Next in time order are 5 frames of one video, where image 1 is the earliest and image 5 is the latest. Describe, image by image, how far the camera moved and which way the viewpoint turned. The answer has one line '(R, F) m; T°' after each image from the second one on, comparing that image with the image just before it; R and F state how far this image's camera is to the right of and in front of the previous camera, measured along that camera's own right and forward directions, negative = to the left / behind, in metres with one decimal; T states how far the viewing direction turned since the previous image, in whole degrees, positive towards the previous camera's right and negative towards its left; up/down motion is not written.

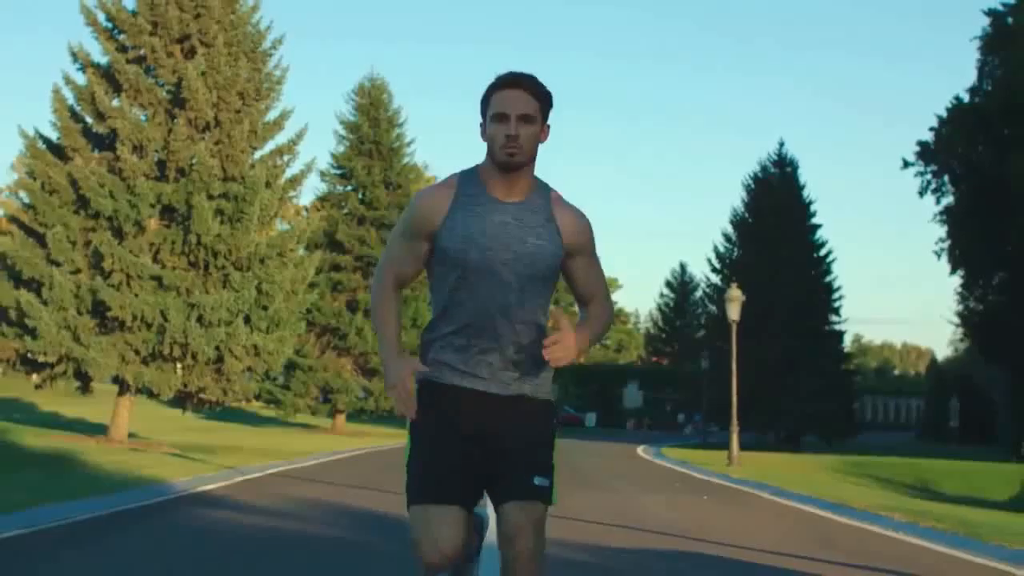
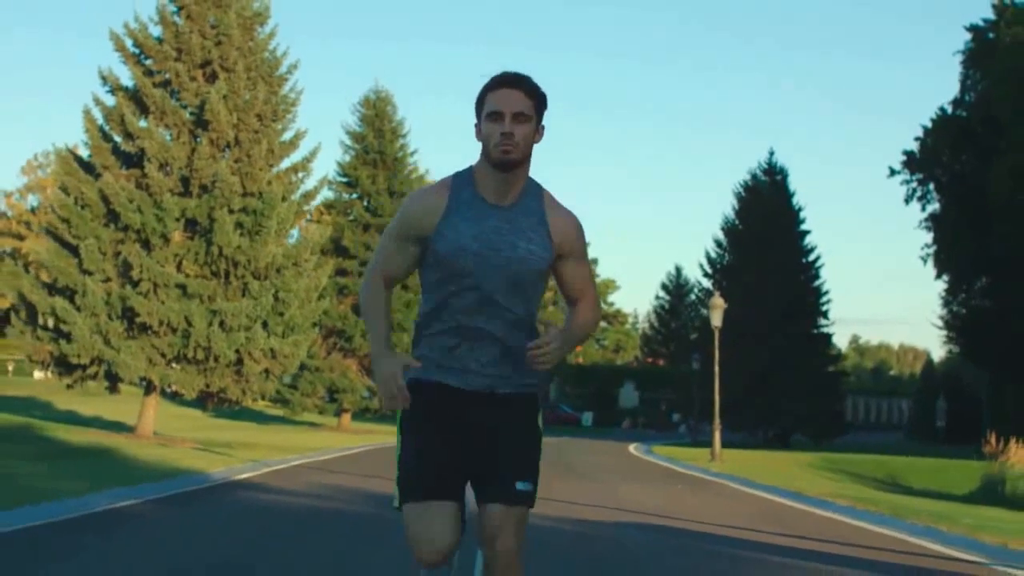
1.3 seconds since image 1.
(0.0, -2.4) m; 0°
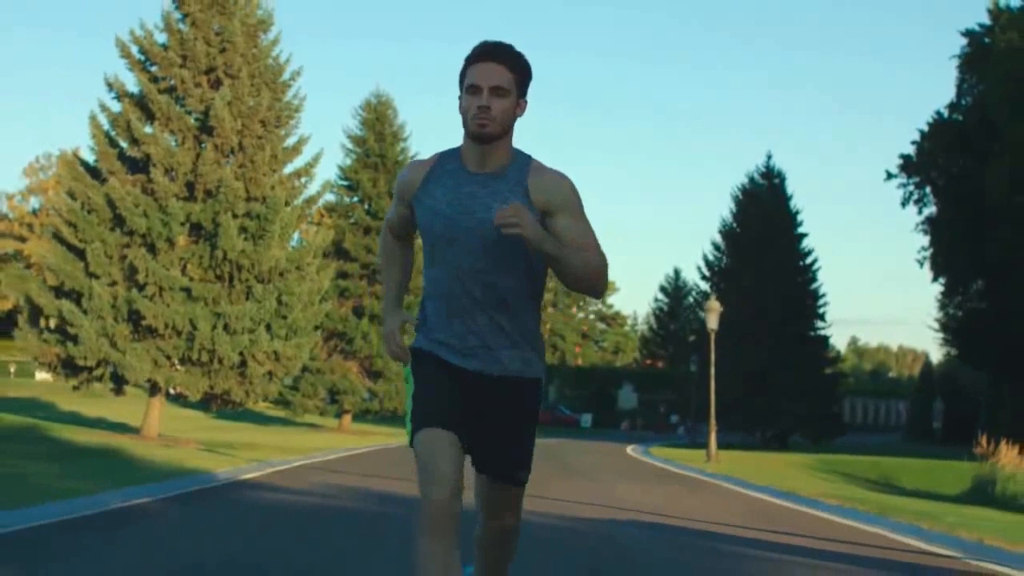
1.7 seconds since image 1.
(0.0, -0.5) m; 0°
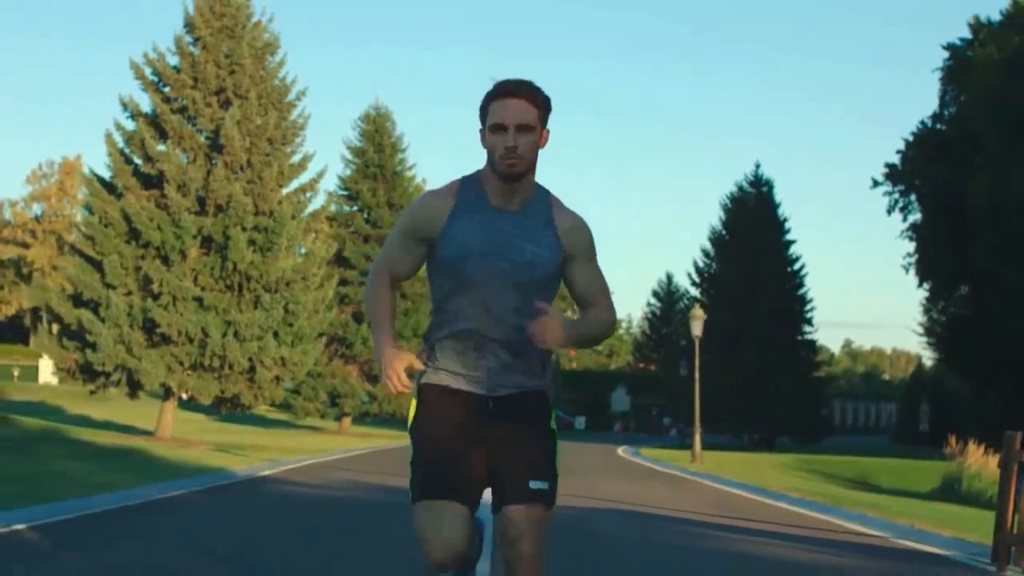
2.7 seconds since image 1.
(0.0, -1.9) m; 0°
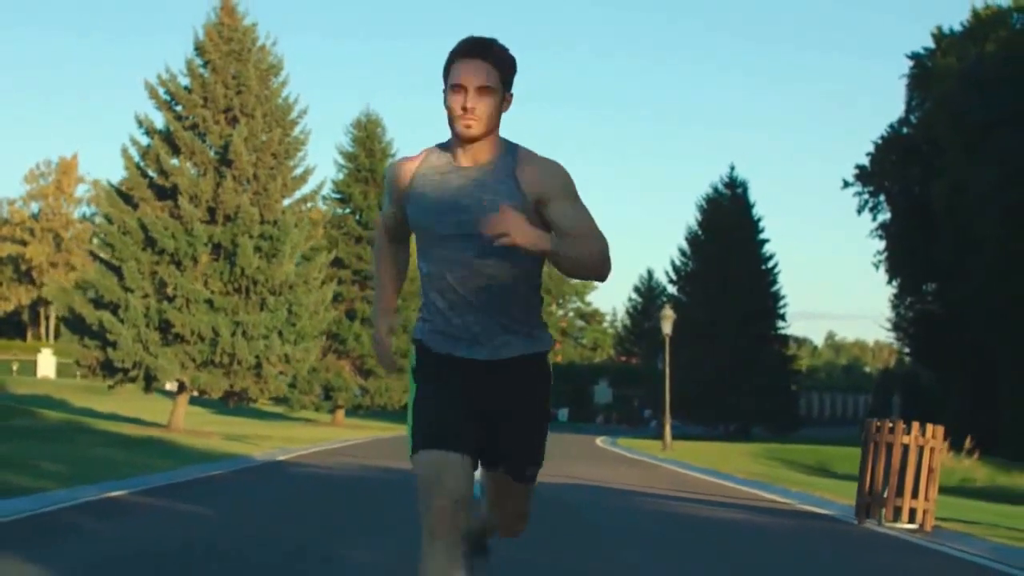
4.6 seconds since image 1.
(0.0, -3.1) m; +1°
